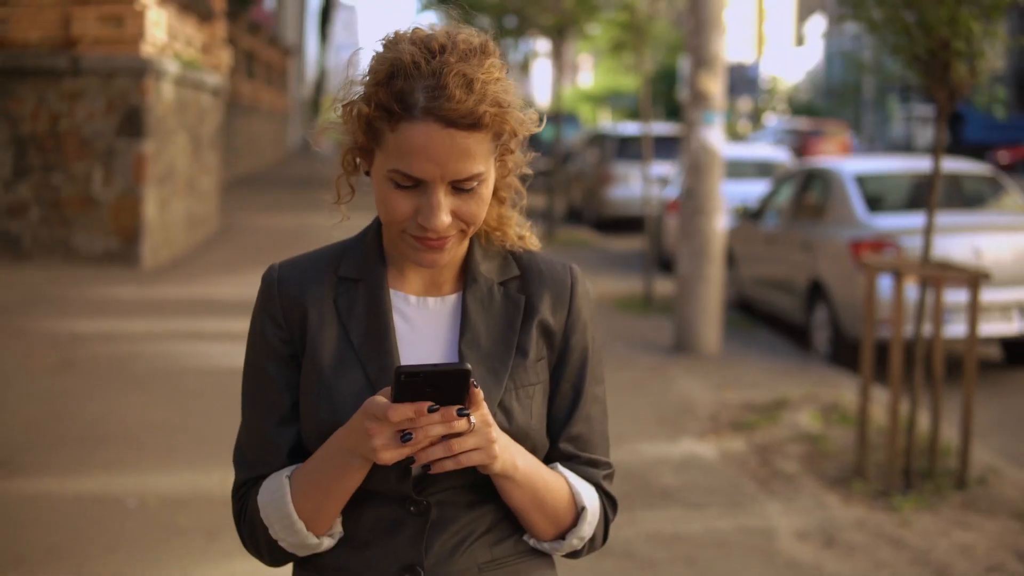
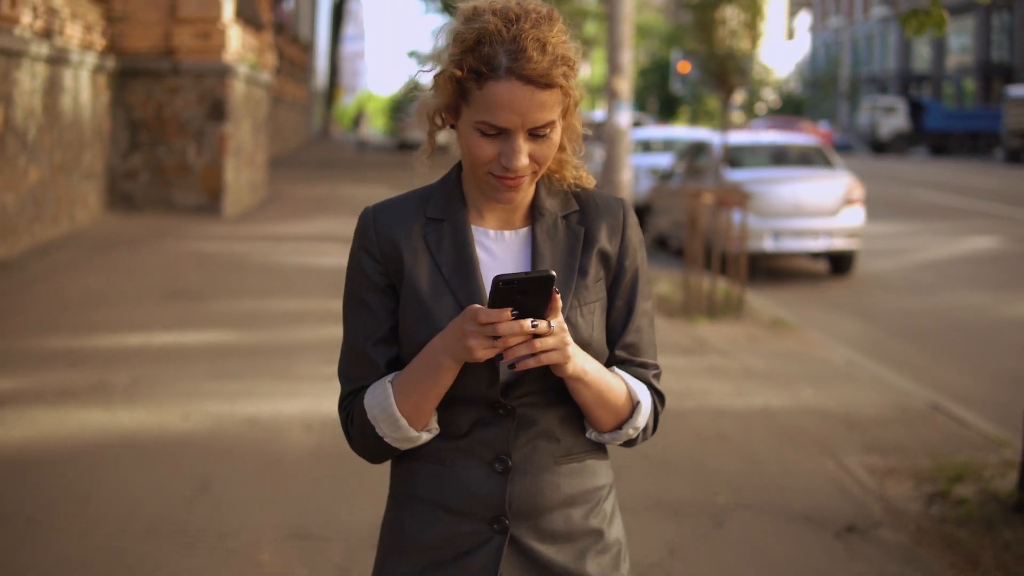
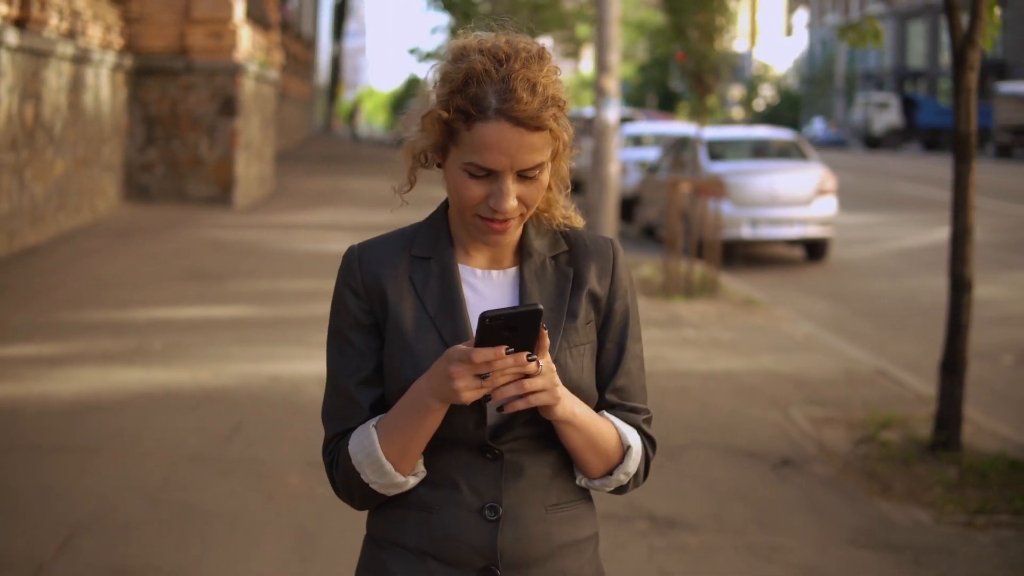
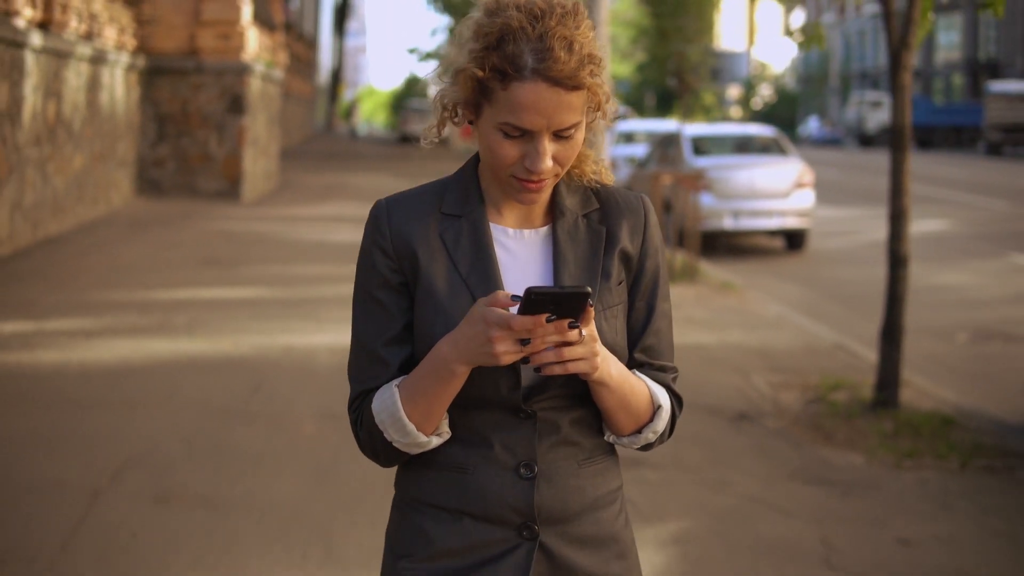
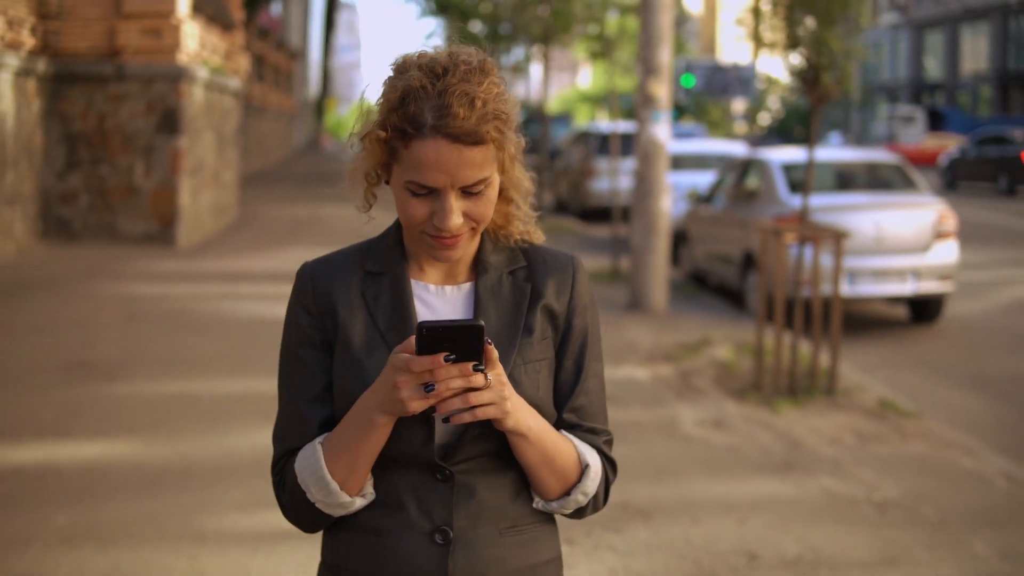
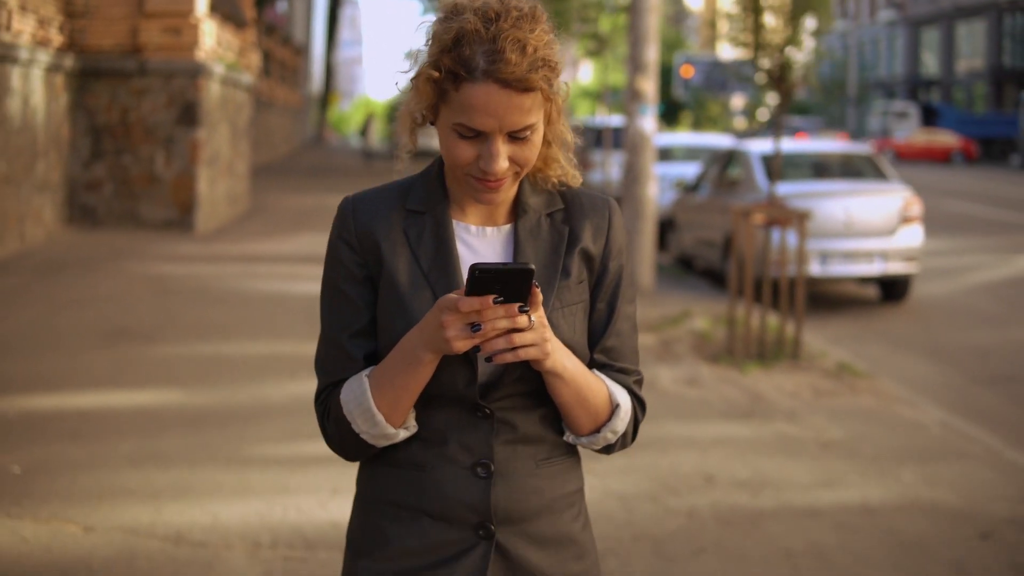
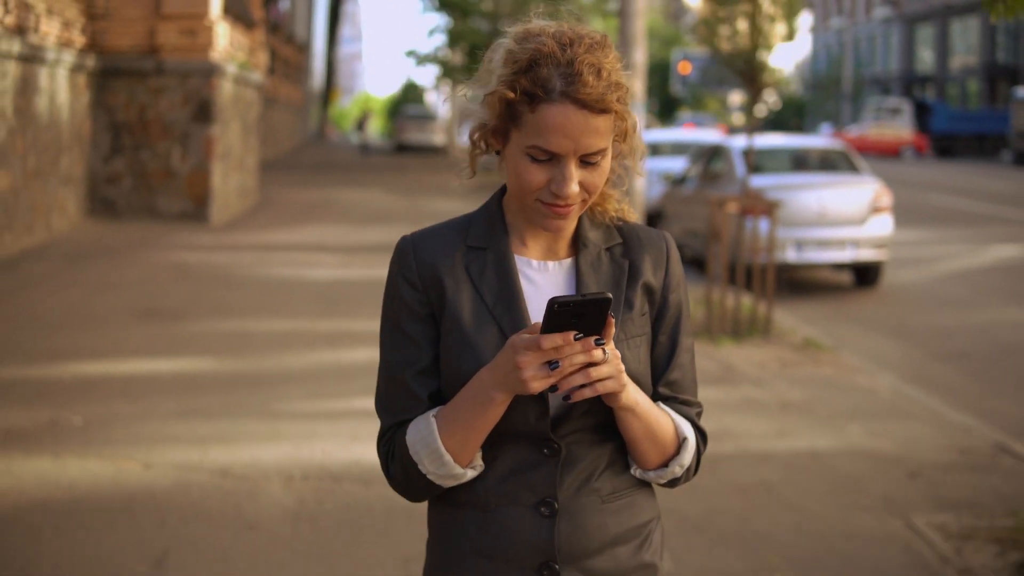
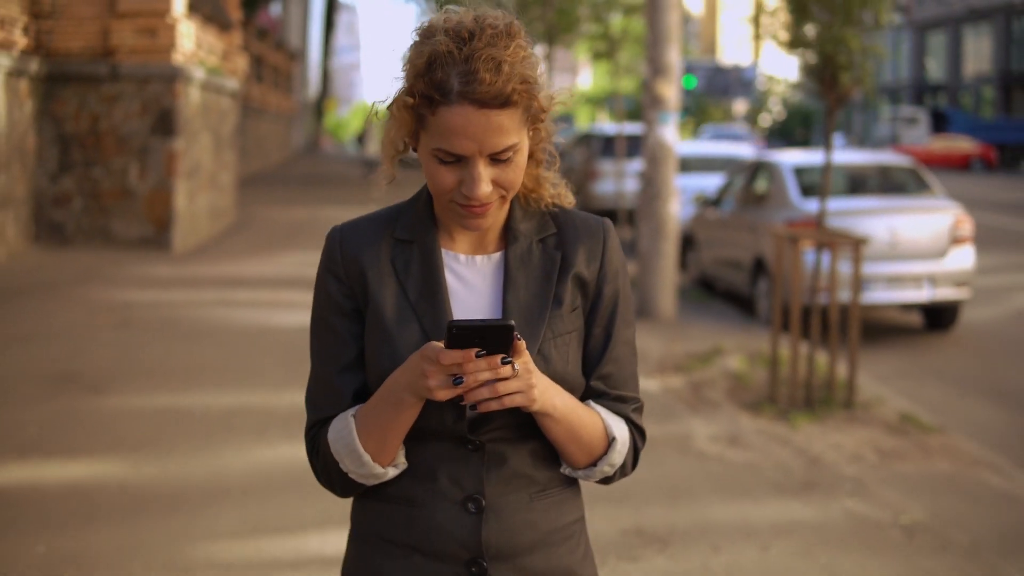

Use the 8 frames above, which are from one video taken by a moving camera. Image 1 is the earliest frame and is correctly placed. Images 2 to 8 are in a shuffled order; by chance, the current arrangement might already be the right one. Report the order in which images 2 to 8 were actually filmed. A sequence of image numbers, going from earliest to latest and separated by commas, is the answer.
8, 5, 6, 7, 2, 3, 4
